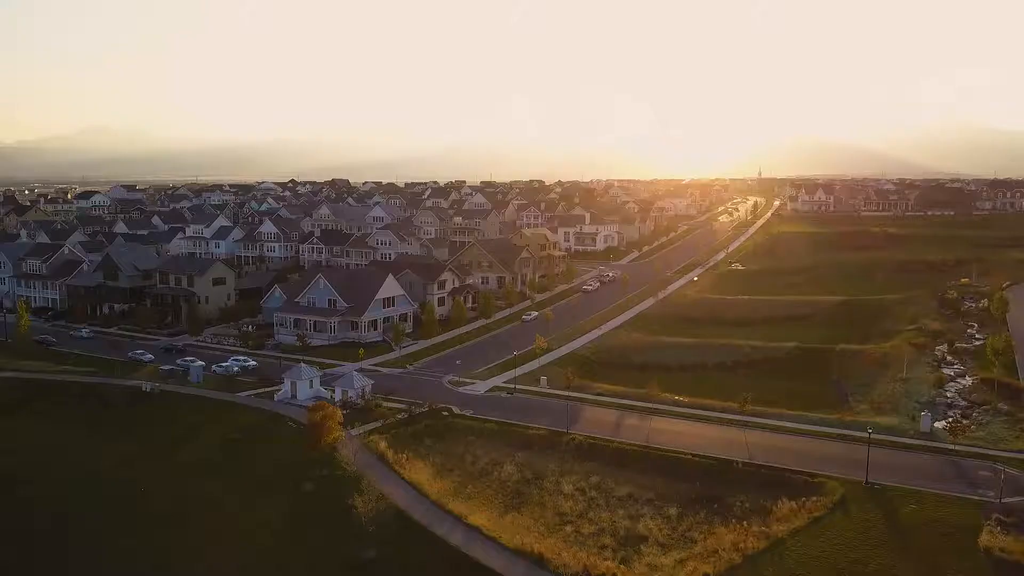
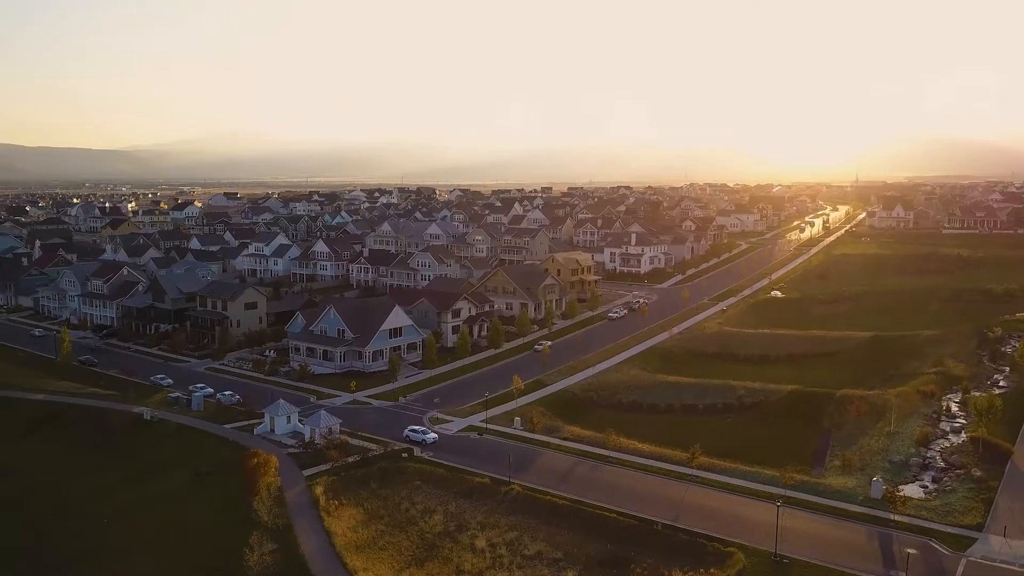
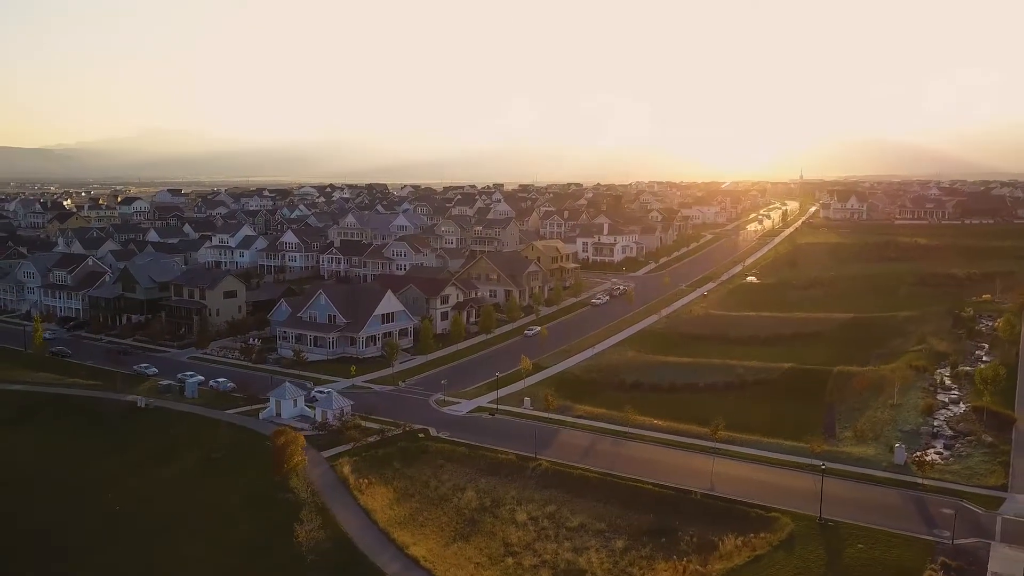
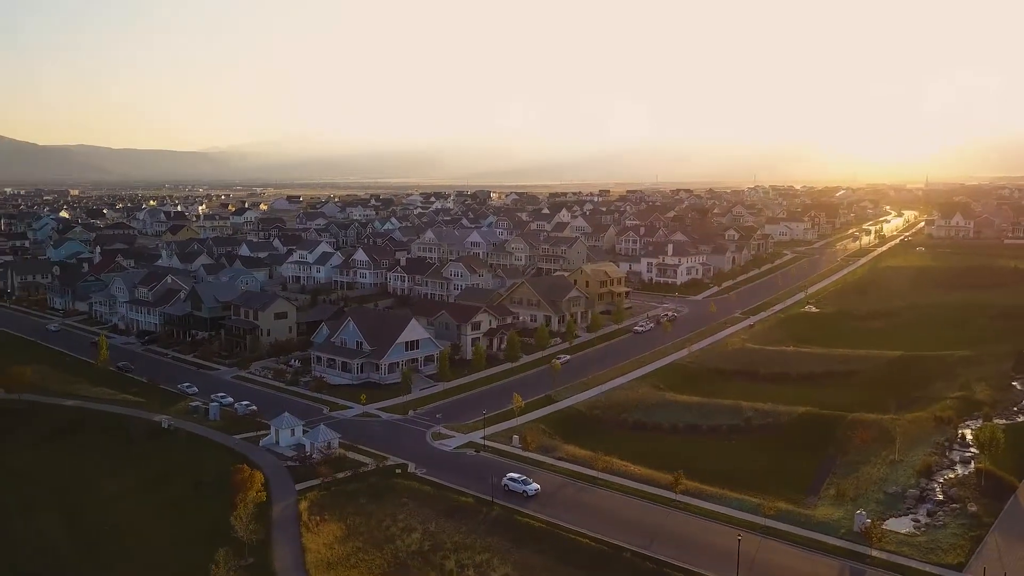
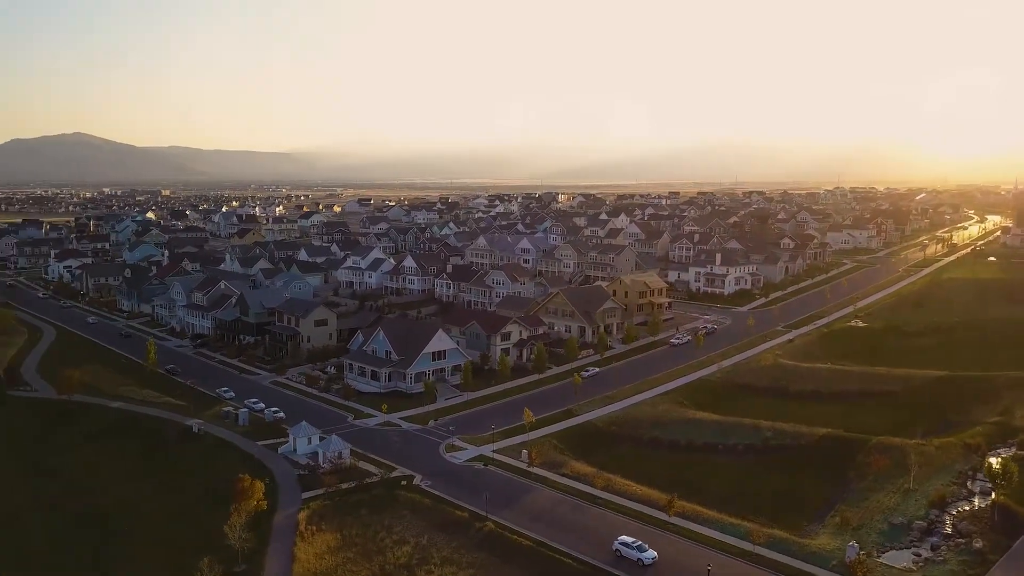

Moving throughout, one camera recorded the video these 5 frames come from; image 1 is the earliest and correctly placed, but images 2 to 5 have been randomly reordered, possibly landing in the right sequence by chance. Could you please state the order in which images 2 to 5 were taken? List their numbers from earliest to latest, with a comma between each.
3, 2, 4, 5
